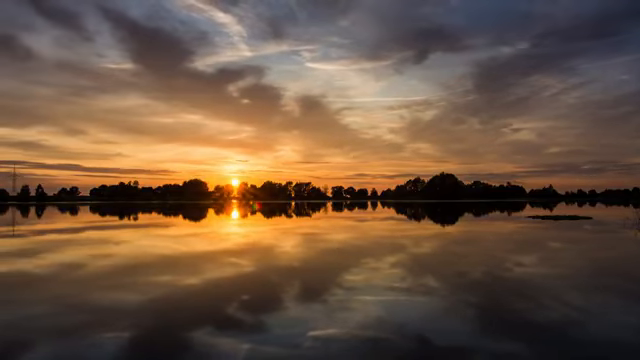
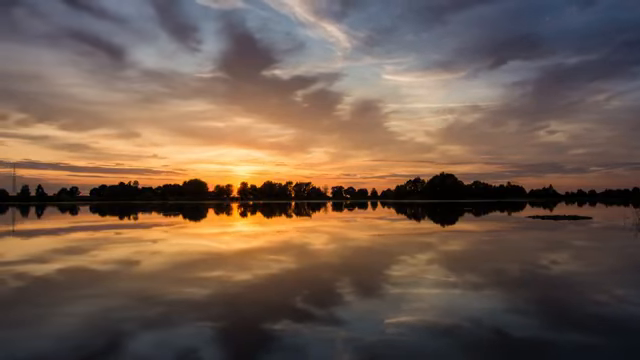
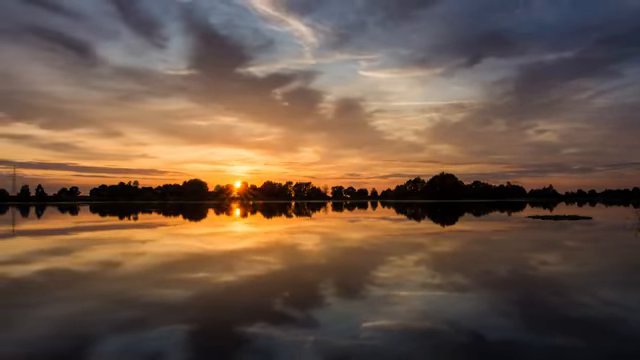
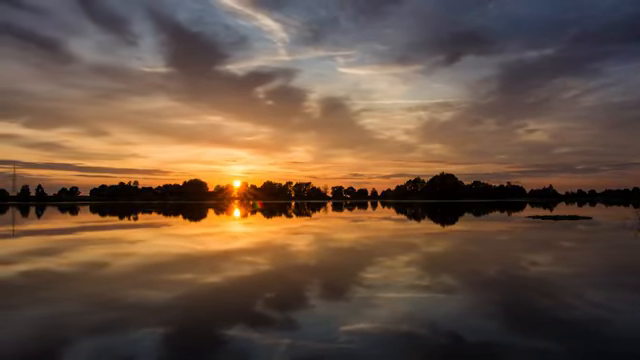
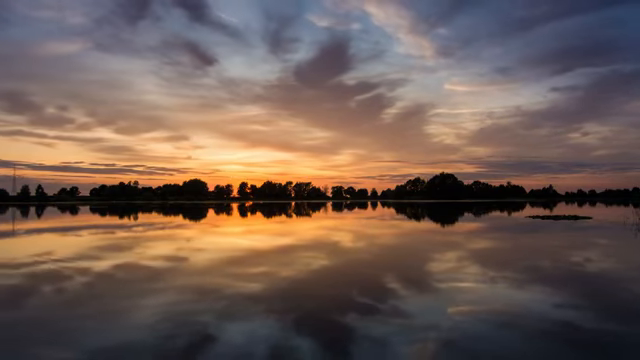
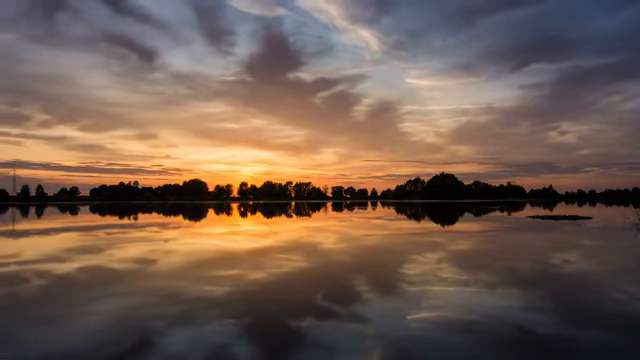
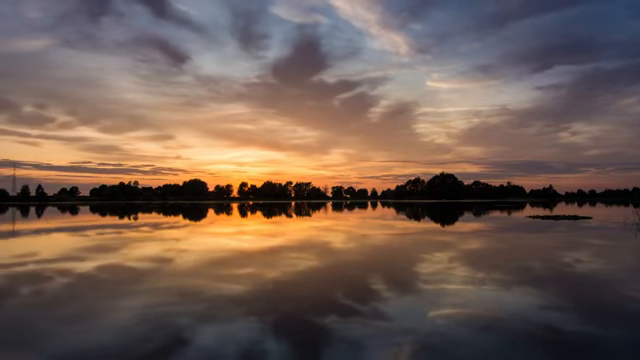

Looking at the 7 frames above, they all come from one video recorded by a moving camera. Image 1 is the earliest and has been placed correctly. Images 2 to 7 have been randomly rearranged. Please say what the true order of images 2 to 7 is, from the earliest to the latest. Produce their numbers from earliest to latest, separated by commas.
4, 3, 2, 6, 7, 5
